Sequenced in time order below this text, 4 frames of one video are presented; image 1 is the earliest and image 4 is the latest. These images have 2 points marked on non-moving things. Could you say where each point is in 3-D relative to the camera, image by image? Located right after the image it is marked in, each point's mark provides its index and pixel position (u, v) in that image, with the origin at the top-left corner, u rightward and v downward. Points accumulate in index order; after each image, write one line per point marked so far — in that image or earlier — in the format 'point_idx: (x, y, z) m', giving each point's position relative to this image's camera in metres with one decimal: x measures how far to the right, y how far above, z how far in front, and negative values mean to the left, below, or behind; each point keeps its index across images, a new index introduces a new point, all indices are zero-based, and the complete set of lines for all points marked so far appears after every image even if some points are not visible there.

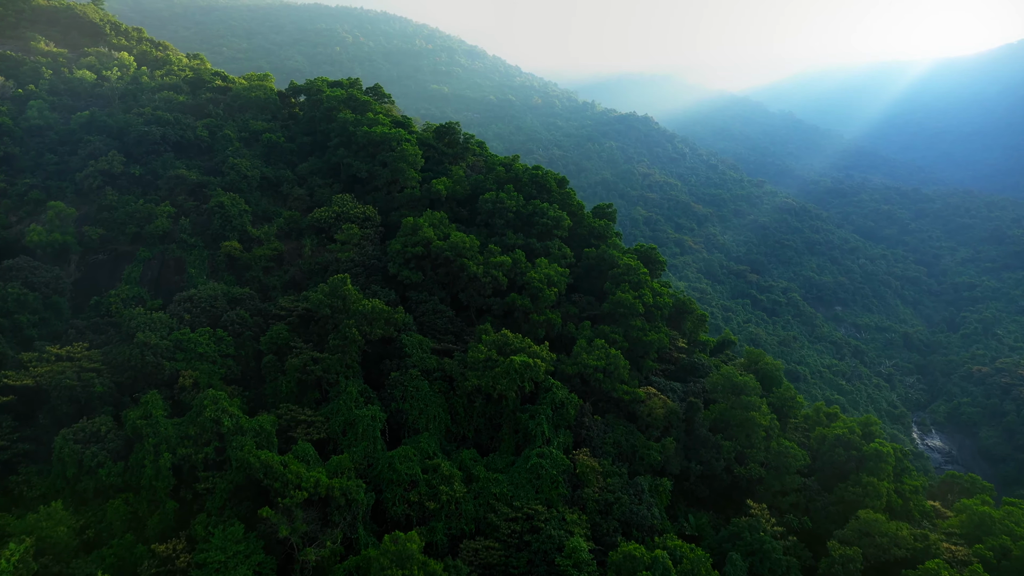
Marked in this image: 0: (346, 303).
0: (-7.7, -0.7, +18.2) m
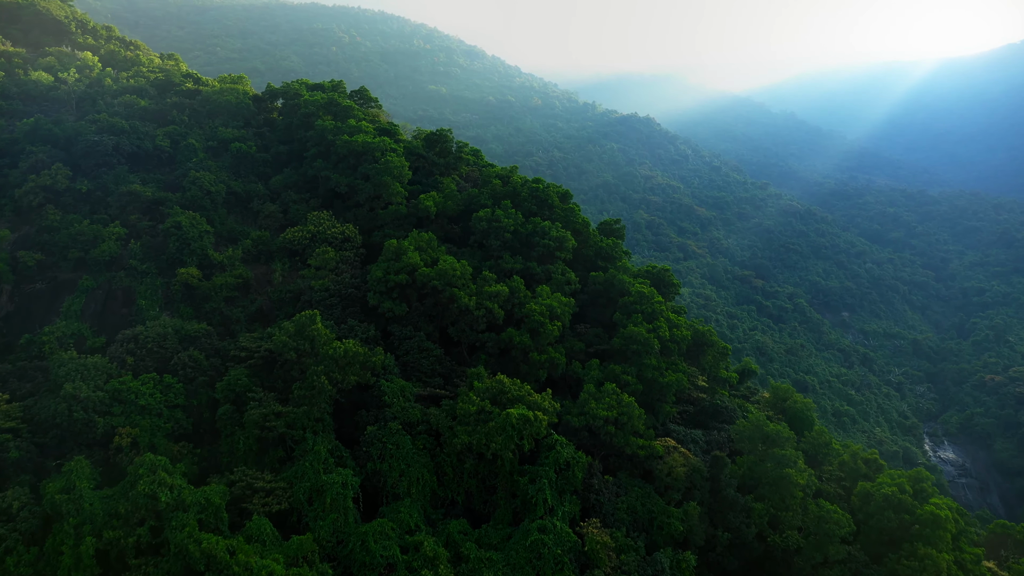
0: (-7.8, -2.2, +15.6) m
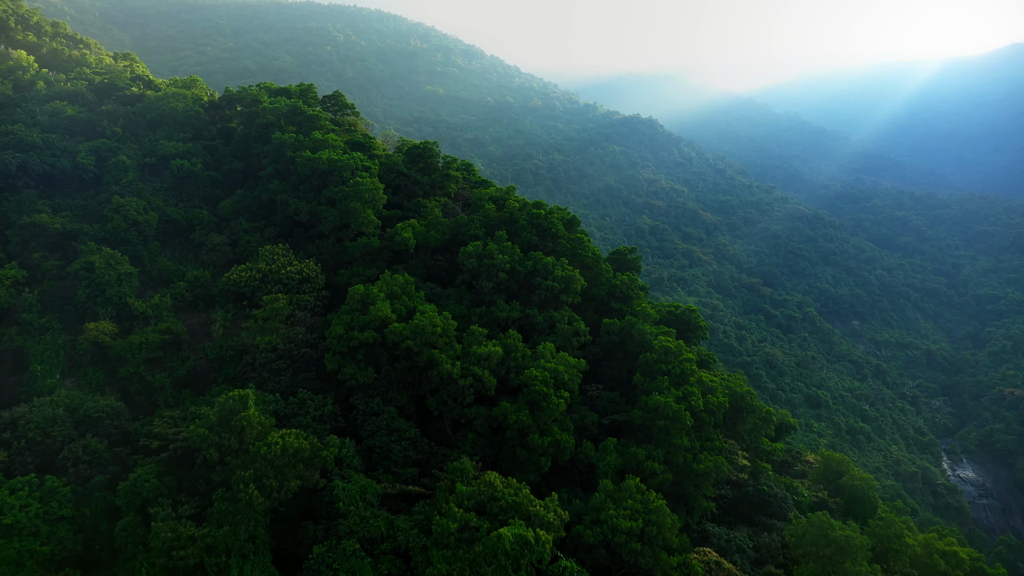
0: (-8.0, -4.5, +11.8) m
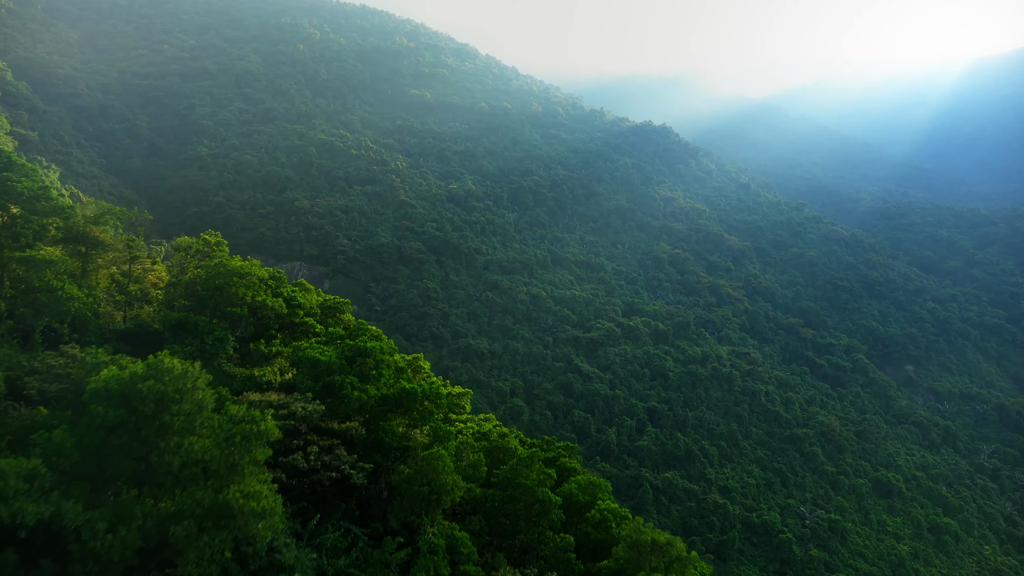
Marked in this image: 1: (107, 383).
0: (-8.7, -13.9, -4.2) m
1: (-5.8, -1.6, +5.8) m
